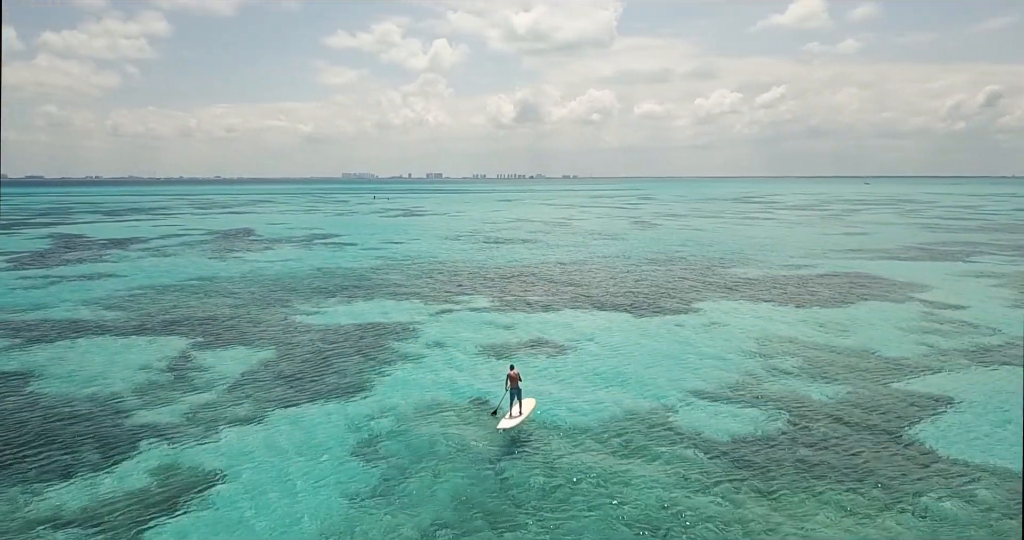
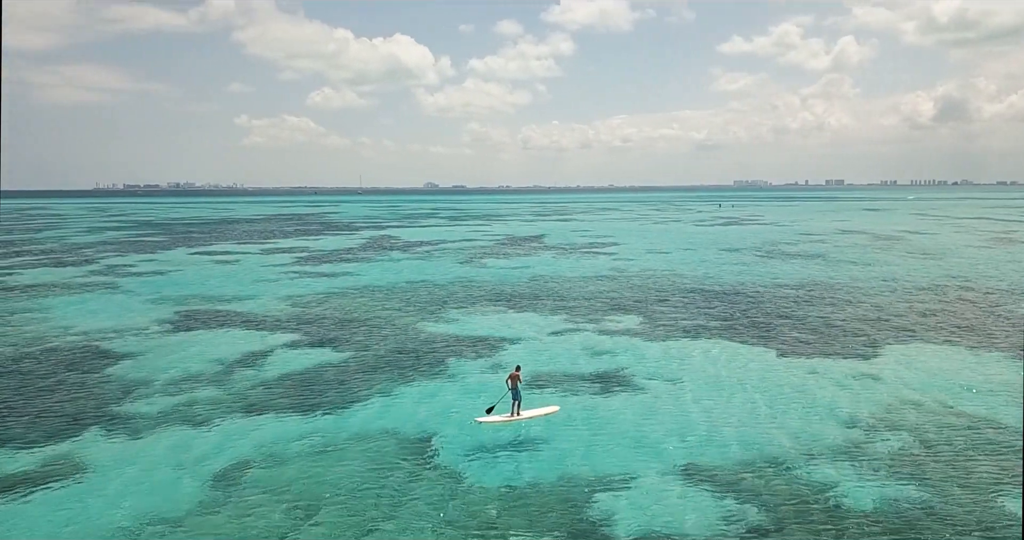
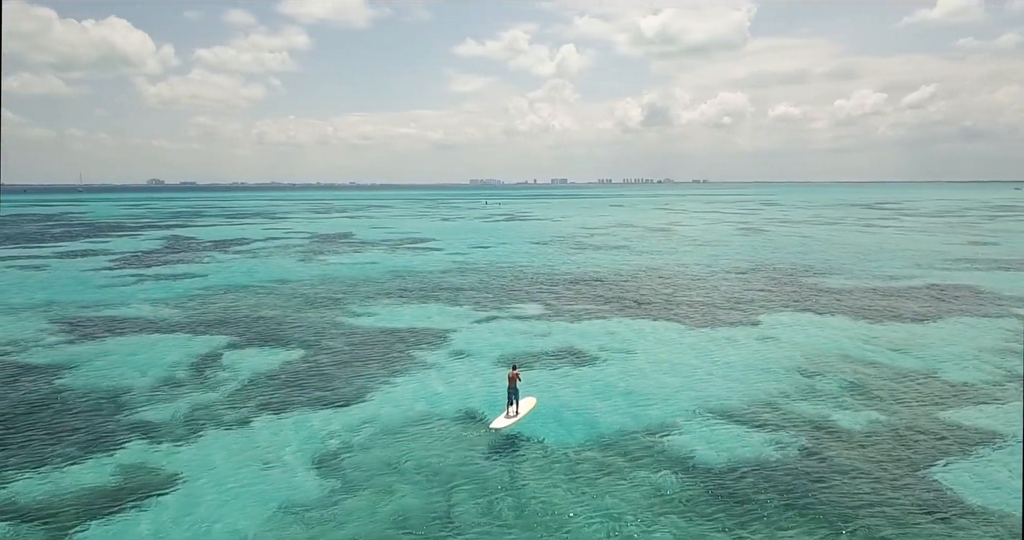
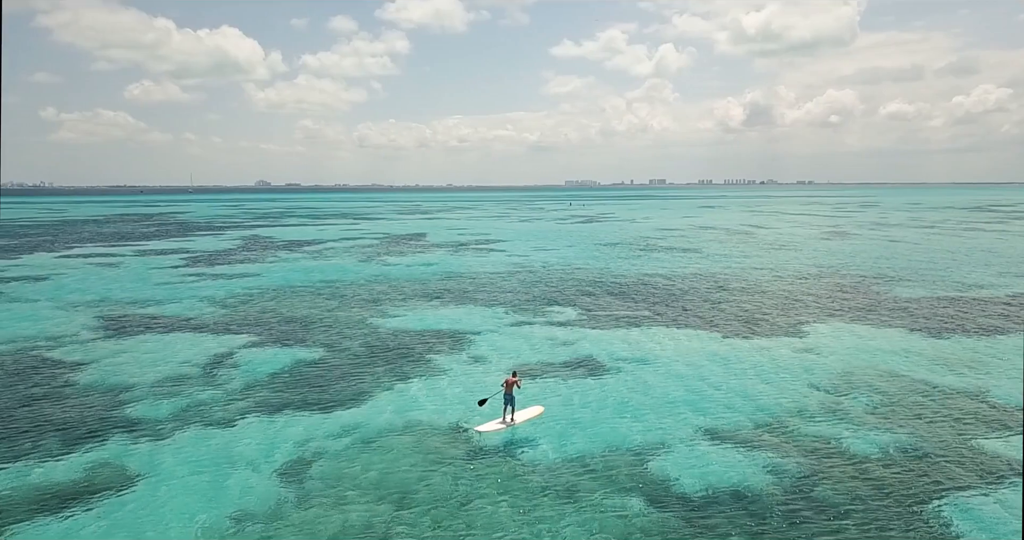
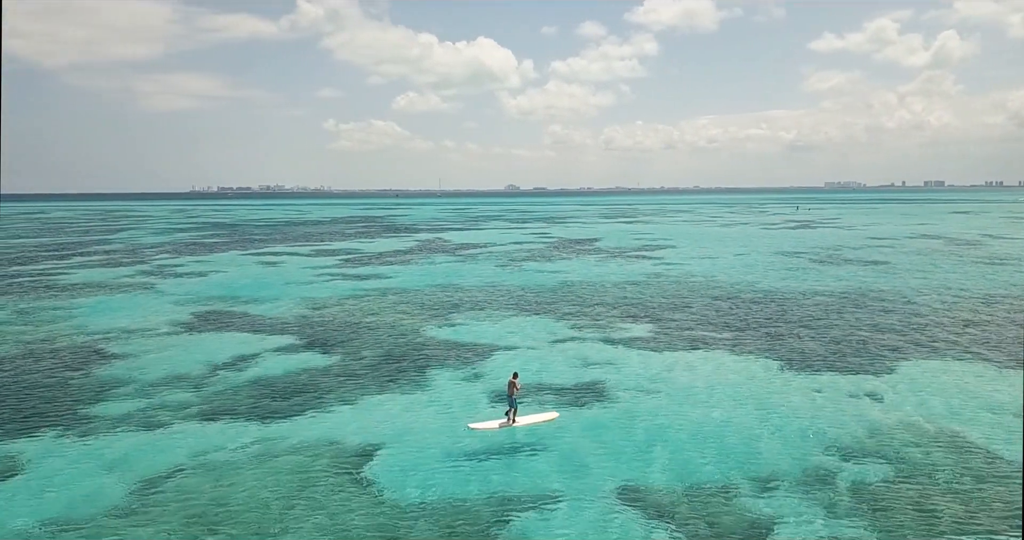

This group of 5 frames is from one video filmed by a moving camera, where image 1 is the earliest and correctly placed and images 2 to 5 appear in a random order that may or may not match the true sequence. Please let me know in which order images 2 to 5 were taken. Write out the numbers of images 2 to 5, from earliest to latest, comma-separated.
3, 4, 2, 5
